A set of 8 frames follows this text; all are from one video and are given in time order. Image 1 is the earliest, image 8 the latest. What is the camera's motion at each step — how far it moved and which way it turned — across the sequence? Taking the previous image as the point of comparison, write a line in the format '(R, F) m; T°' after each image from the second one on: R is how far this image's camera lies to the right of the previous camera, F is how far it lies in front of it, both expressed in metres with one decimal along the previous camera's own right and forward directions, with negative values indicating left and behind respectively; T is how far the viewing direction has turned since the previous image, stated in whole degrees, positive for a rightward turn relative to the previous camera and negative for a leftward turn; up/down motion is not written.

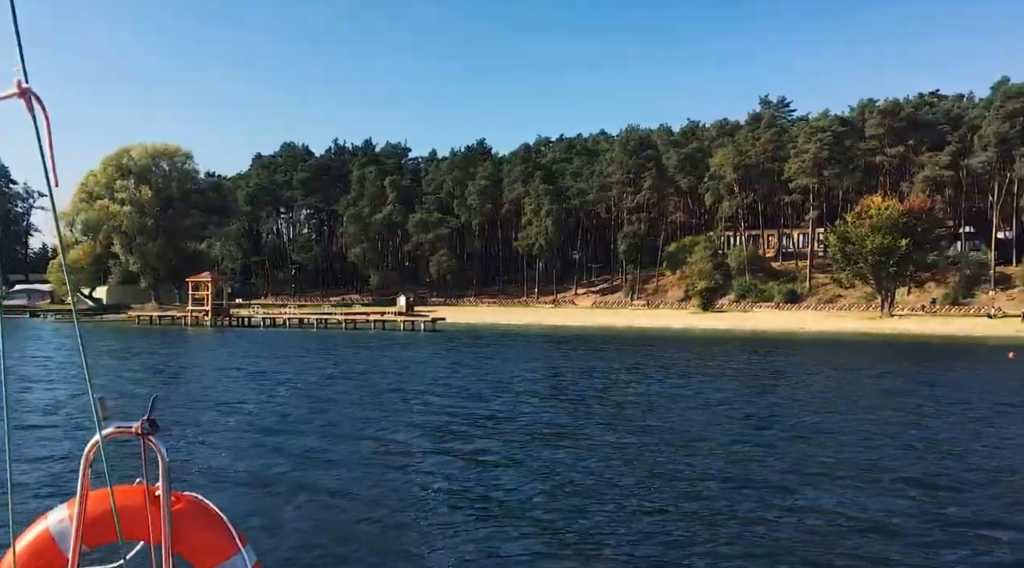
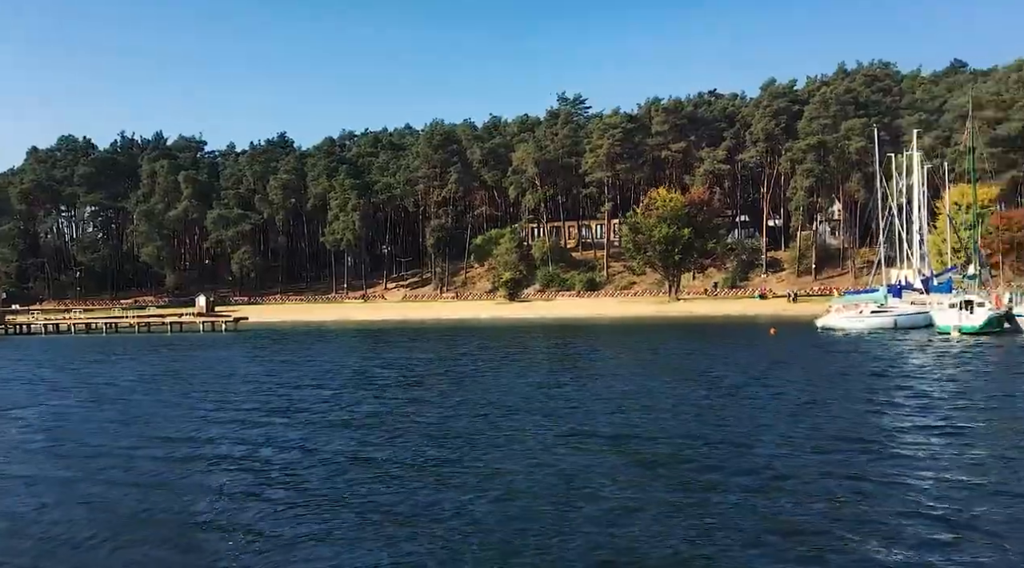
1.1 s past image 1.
(+0.6, -3.0) m; +11°
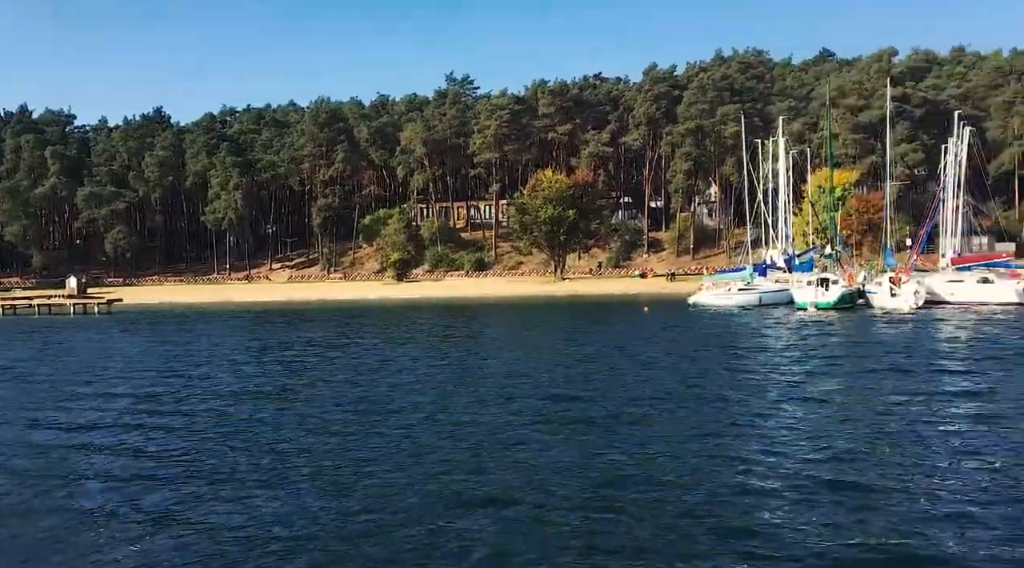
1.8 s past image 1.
(+0.2, -1.6) m; +6°
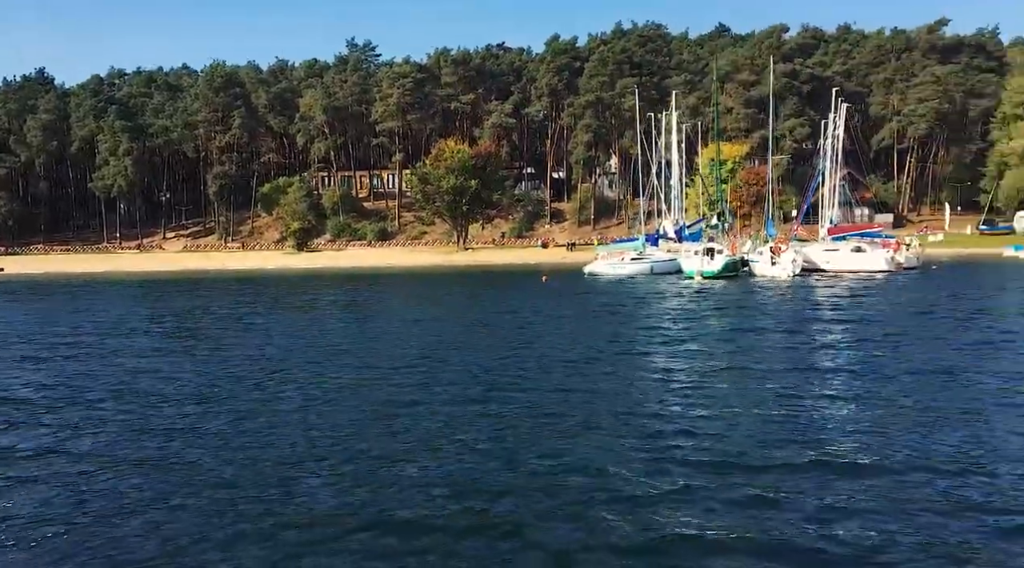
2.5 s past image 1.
(+0.2, -1.0) m; +6°
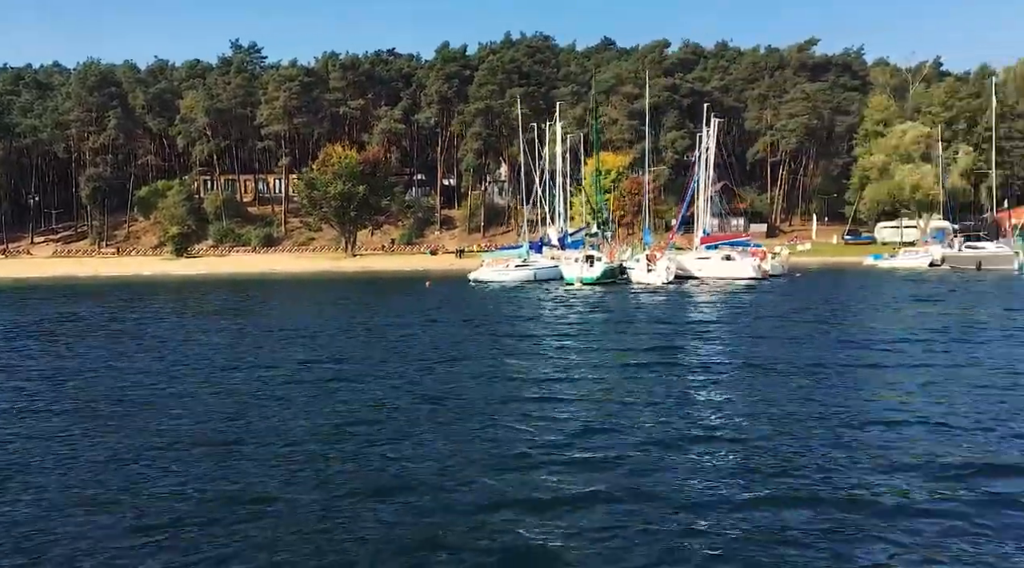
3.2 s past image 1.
(+0.2, -0.7) m; +6°
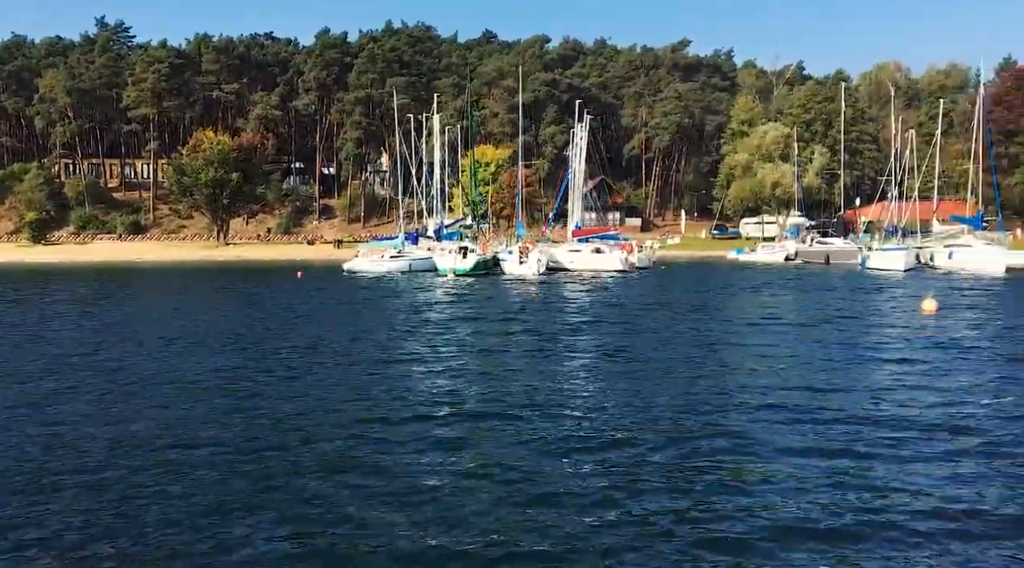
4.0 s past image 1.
(+0.4, -0.5) m; +7°
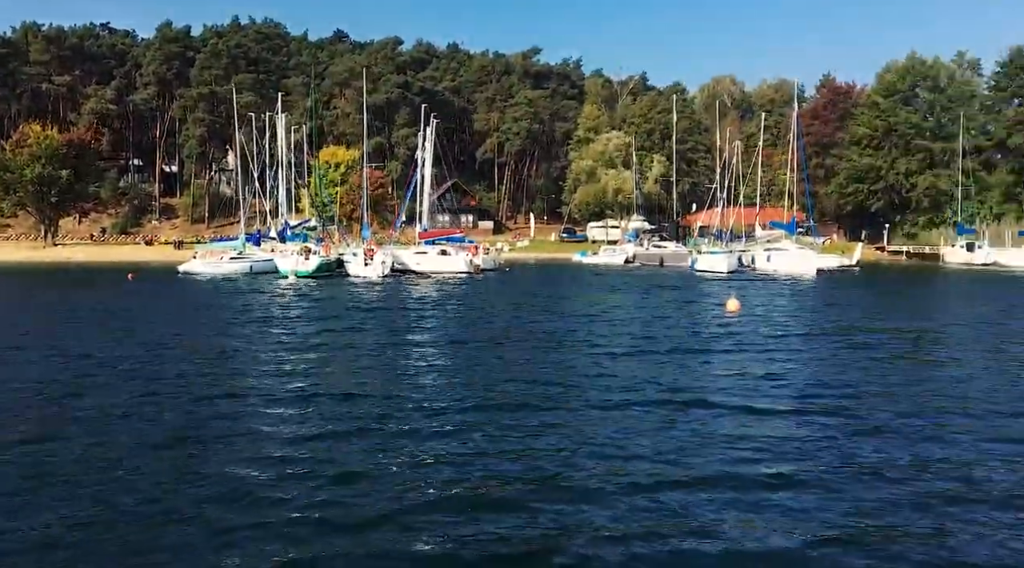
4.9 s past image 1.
(+0.5, -0.5) m; +8°
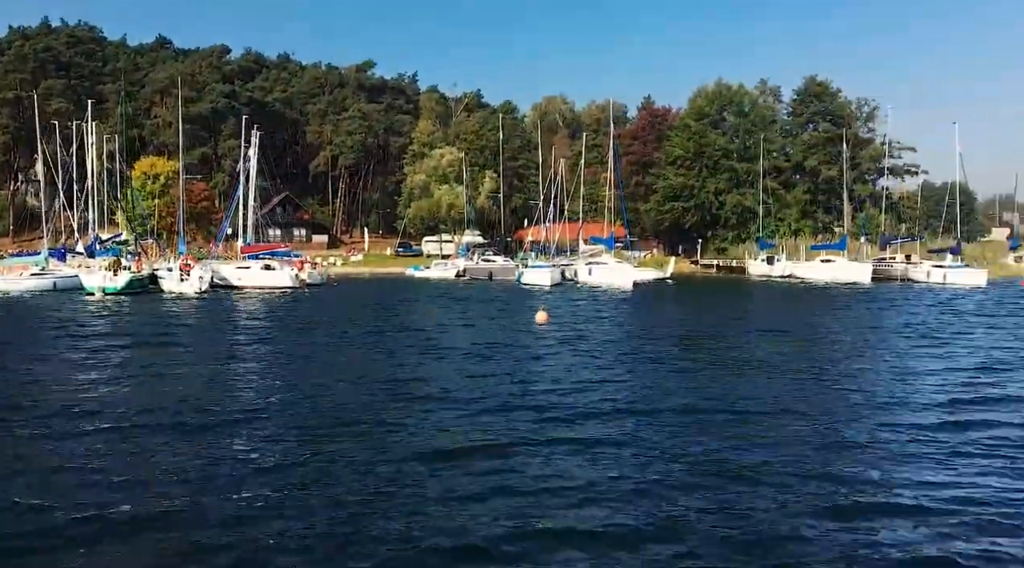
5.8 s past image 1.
(+0.4, -0.2) m; +9°
